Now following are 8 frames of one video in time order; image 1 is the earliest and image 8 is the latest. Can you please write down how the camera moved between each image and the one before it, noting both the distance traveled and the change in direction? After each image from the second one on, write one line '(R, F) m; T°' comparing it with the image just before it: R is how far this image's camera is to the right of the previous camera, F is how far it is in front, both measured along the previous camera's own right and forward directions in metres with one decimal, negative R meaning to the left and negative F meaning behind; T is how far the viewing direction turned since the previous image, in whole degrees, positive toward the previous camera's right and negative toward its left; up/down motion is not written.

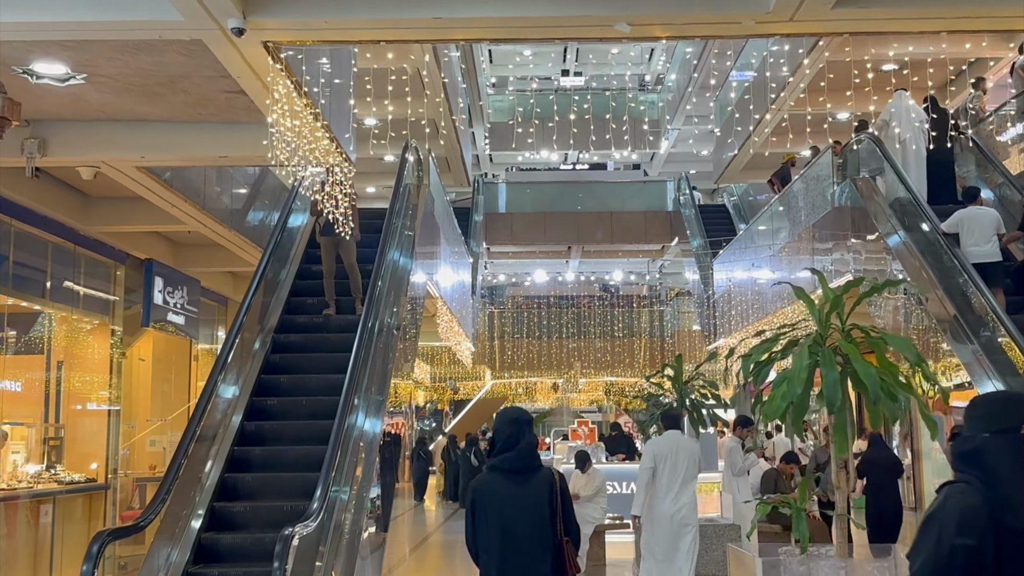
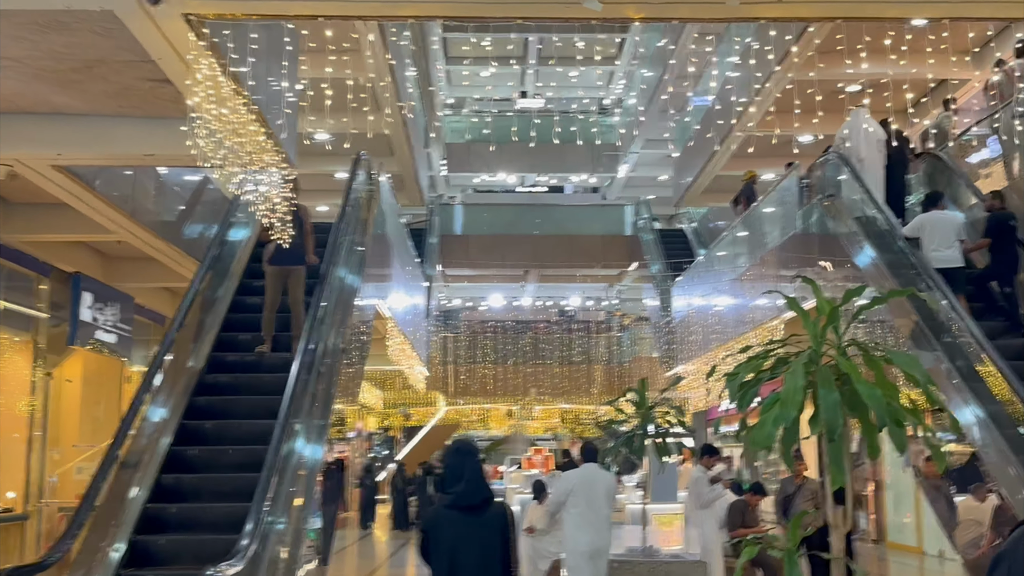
(0.0, +0.5) m; +2°
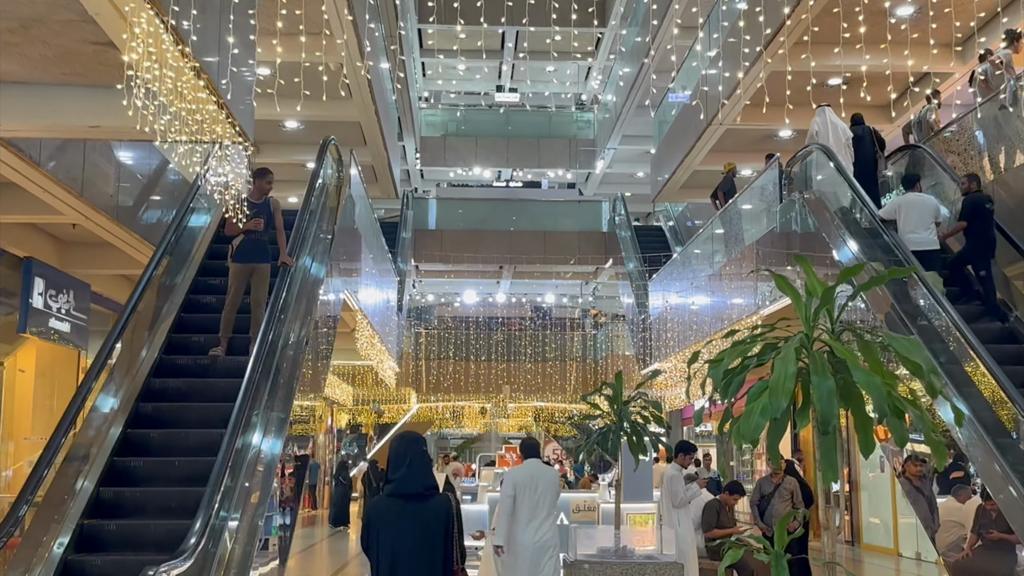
(0.0, +0.3) m; +1°
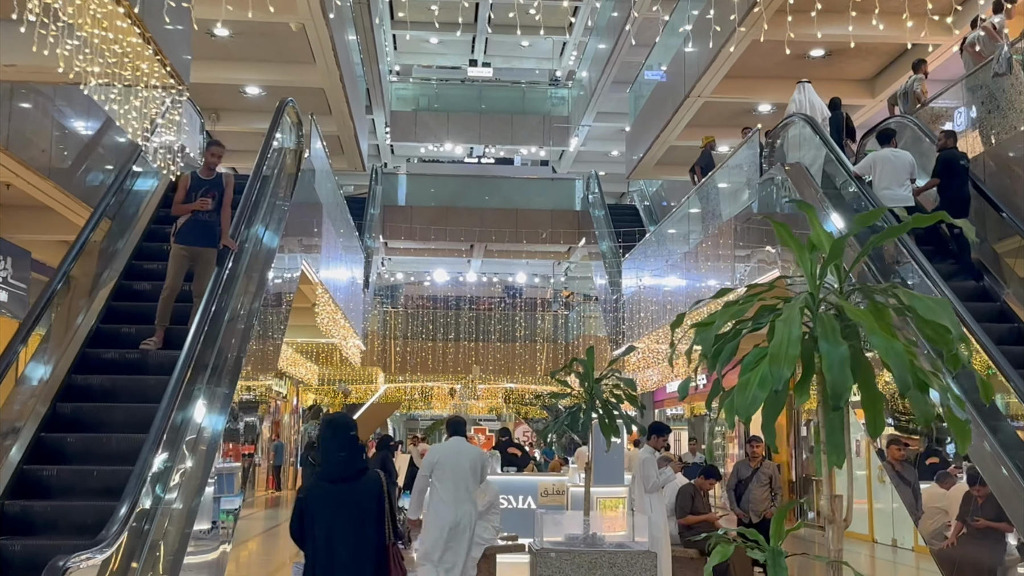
(0.0, +0.4) m; +1°
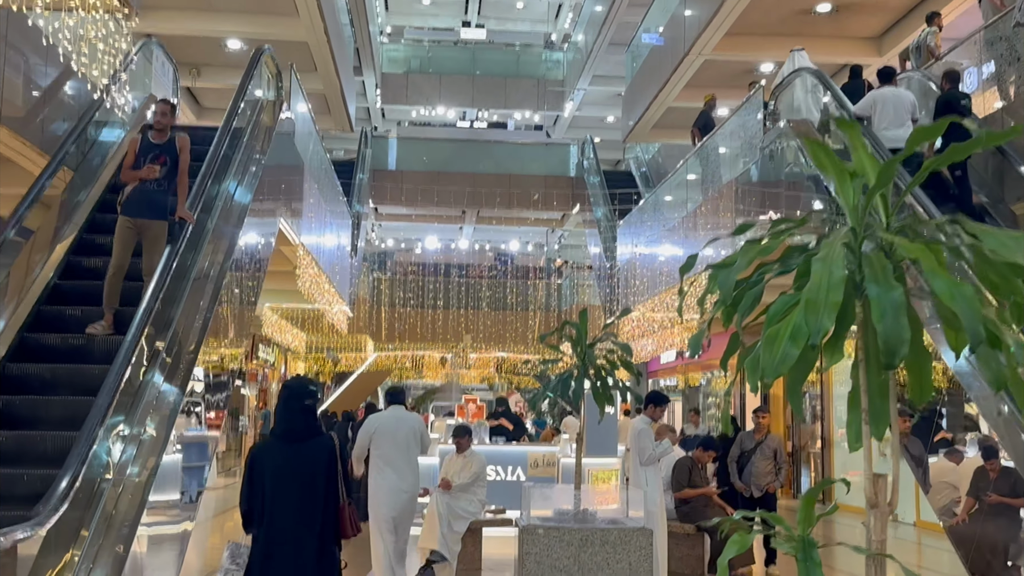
(0.0, +0.4) m; 0°
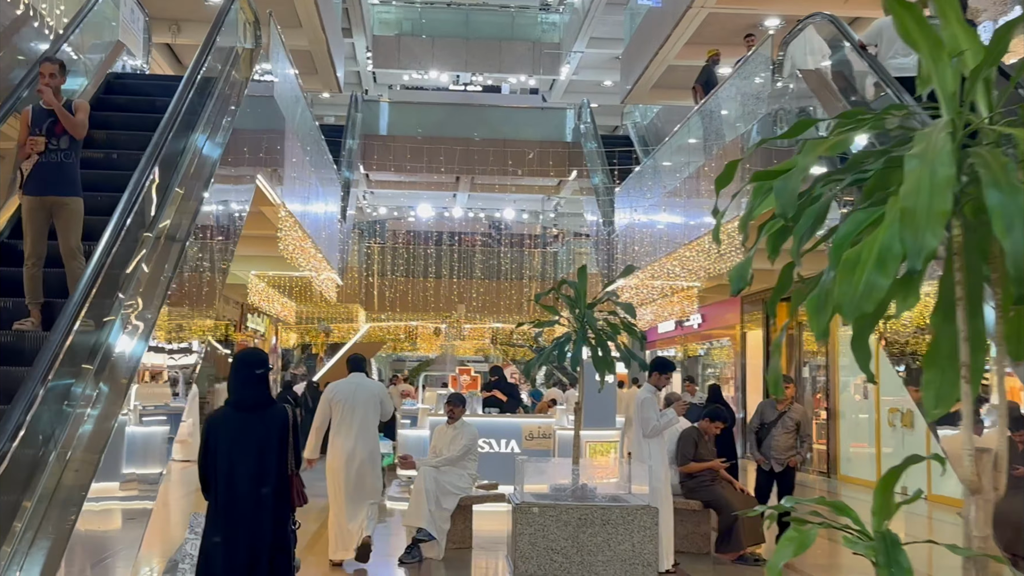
(0.0, +0.5) m; 0°
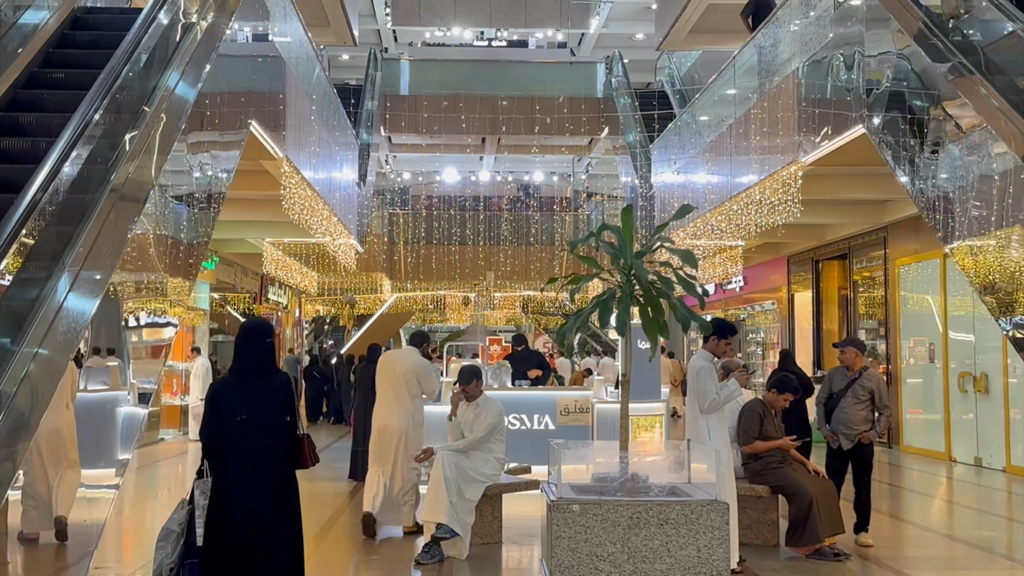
(0.0, +0.9) m; -2°
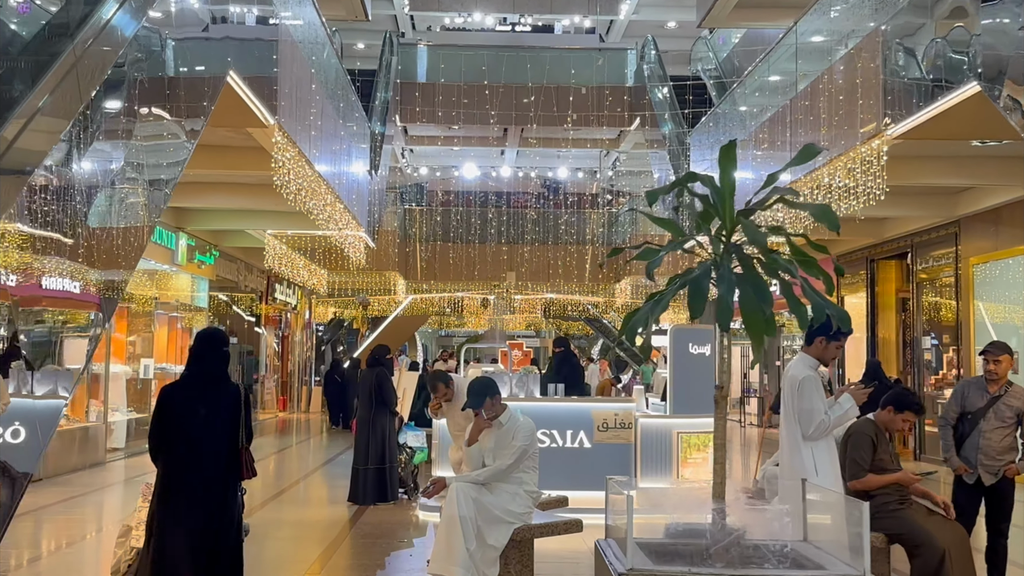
(-0.1, +1.2) m; -1°
